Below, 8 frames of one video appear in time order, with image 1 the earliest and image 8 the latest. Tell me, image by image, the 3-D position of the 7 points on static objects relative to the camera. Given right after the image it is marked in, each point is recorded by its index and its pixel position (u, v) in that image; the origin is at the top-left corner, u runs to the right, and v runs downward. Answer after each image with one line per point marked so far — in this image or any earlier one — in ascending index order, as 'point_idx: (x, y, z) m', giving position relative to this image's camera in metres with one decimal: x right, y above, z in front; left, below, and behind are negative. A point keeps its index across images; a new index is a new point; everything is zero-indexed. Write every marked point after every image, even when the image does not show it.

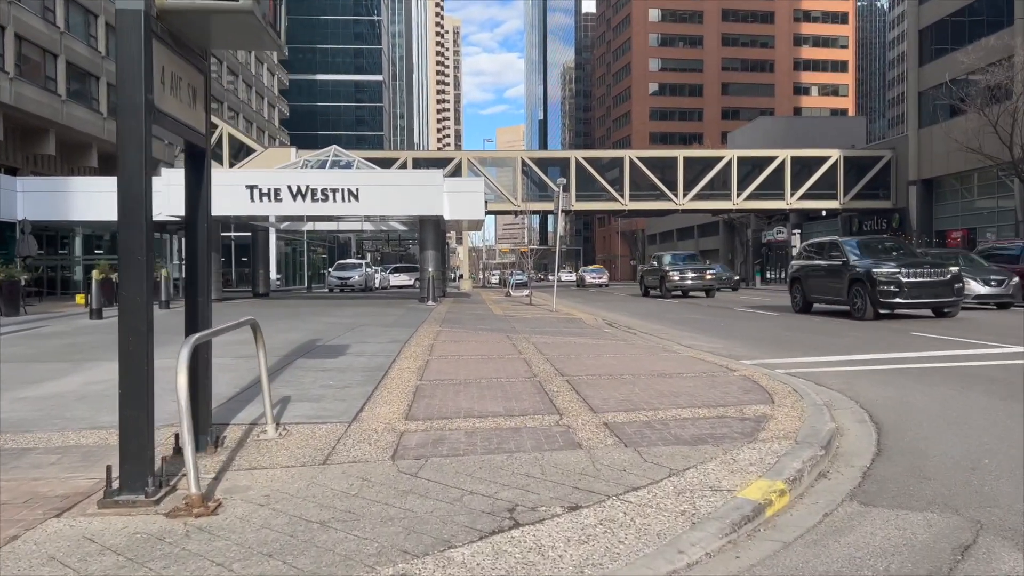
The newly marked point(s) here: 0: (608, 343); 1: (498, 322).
0: (+1.5, -0.8, +12.3) m
1: (-0.3, -0.8, +17.7) m
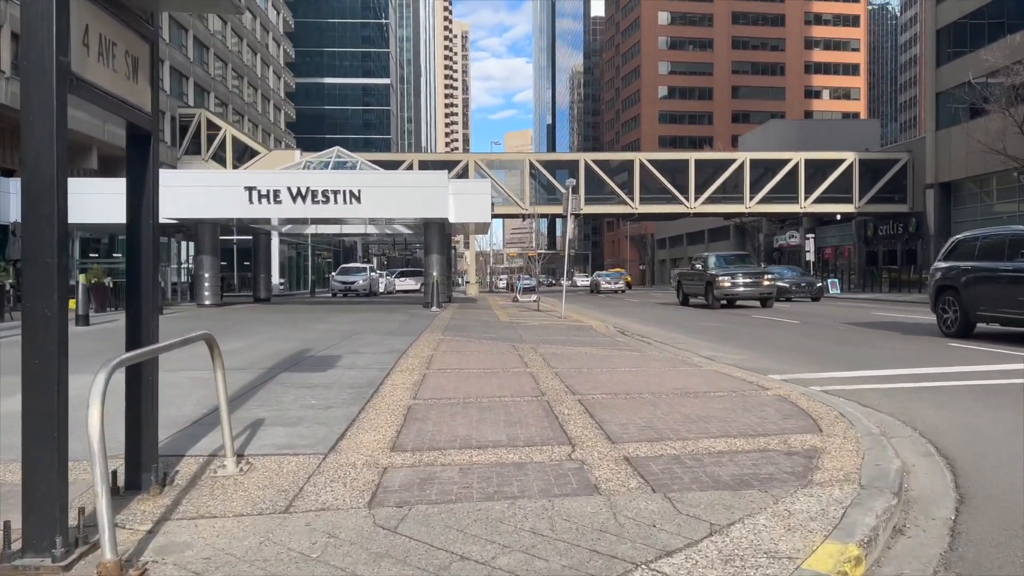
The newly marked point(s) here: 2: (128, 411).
0: (+1.6, -0.9, +11.4) m
1: (-0.2, -0.9, +16.8) m
2: (-2.2, -0.7, +4.5) m
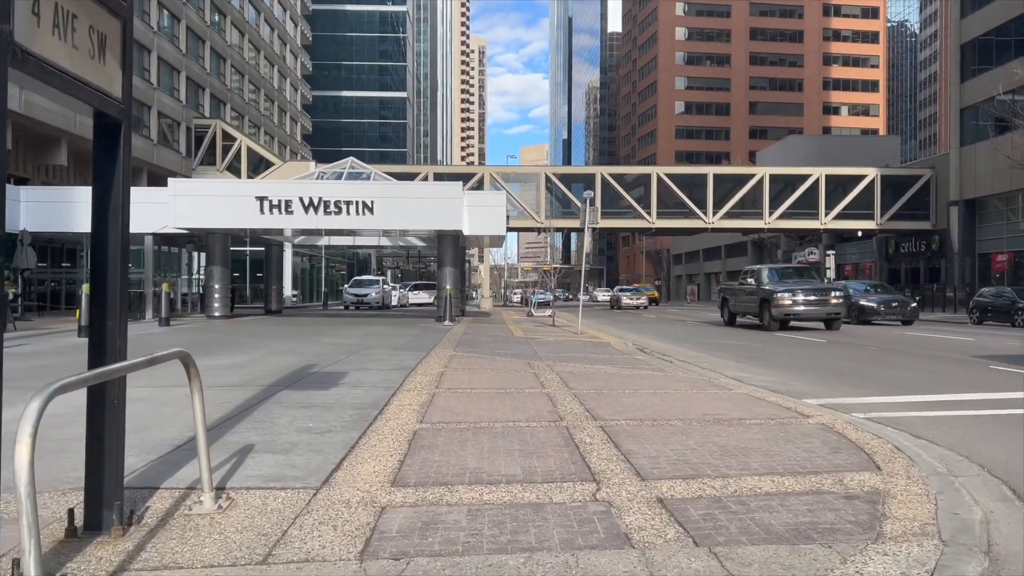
0: (+1.8, -1.1, +10.8) m
1: (+0.1, -1.2, +16.2) m
2: (-2.1, -0.7, +3.9) m
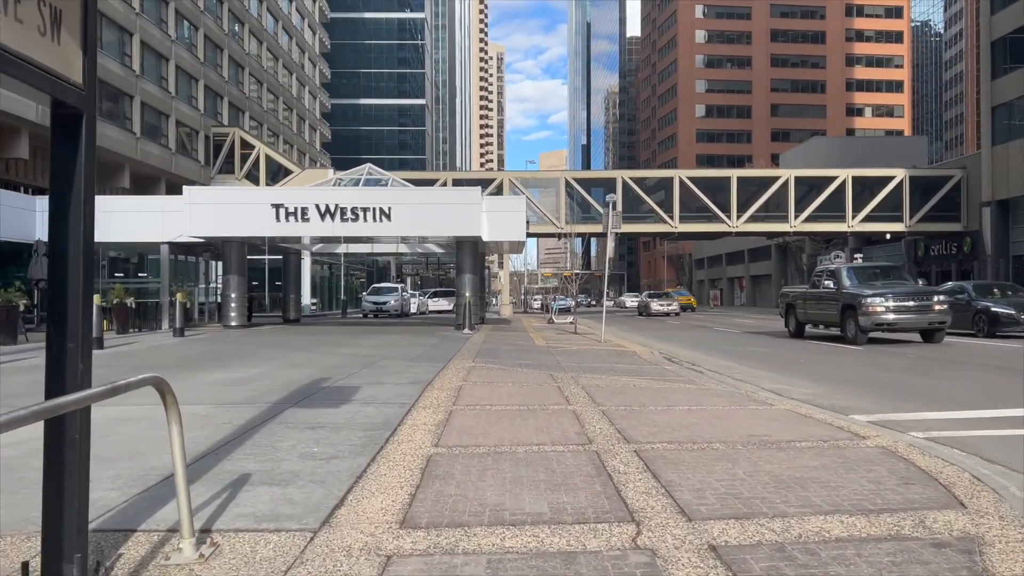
0: (+2.1, -1.2, +10.1) m
1: (+0.5, -1.3, +15.6) m
2: (-2.0, -0.8, +3.3) m
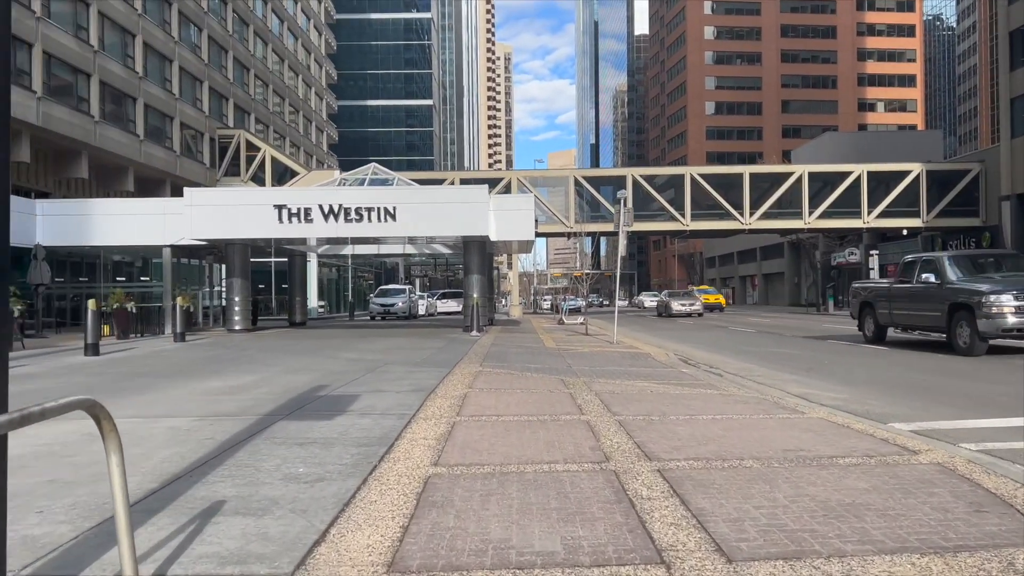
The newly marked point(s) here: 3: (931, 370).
0: (+2.2, -1.2, +9.5) m
1: (+0.7, -1.3, +15.0) m
2: (-1.9, -0.8, +2.7) m
3: (+6.2, -1.2, +12.0) m
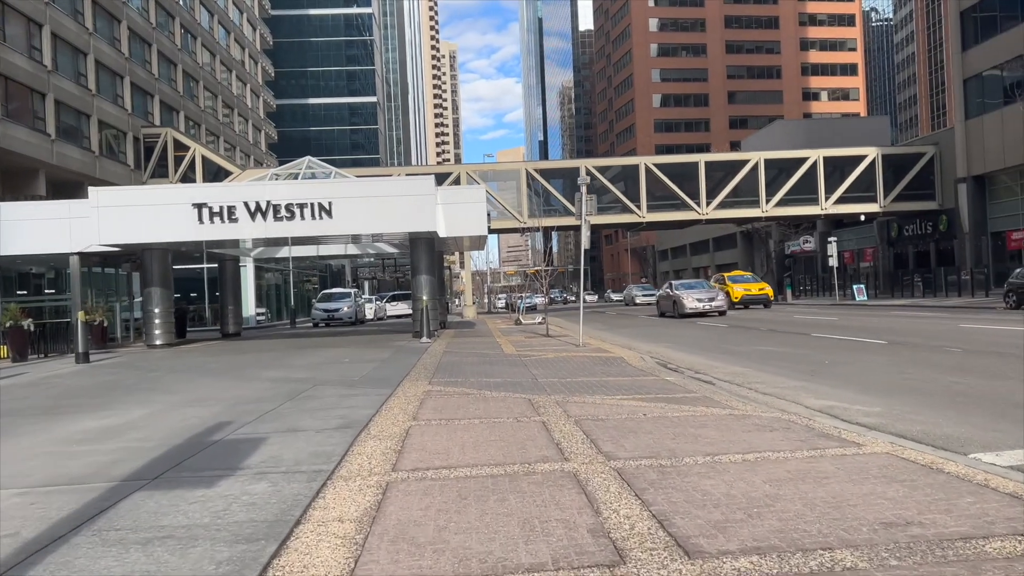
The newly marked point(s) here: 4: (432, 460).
0: (+1.8, -1.2, +7.5) m
1: (0.0, -1.3, +13.0) m
2: (-2.0, -0.9, +0.6) m
3: (+5.7, -1.0, +10.3) m
4: (-0.6, -1.2, +5.7) m
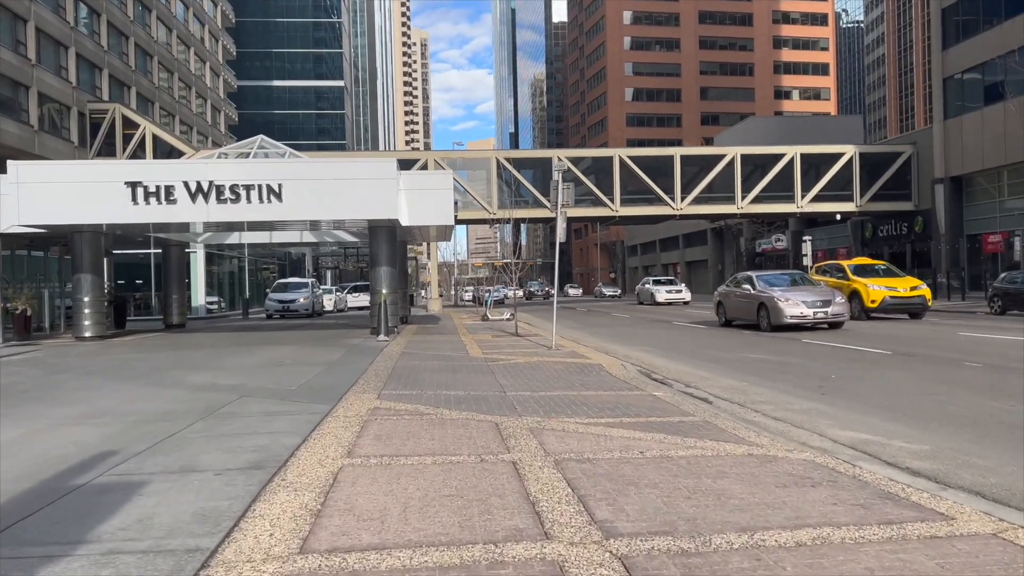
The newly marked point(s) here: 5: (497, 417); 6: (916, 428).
0: (+1.5, -1.2, +6.0) m
1: (-0.5, -1.3, +11.4) m
2: (-2.0, -0.9, -1.1) m
3: (+5.3, -1.1, +8.9) m
4: (-0.8, -1.2, +4.1) m
5: (-0.1, -1.2, +7.7) m
6: (+3.6, -1.2, +7.2) m
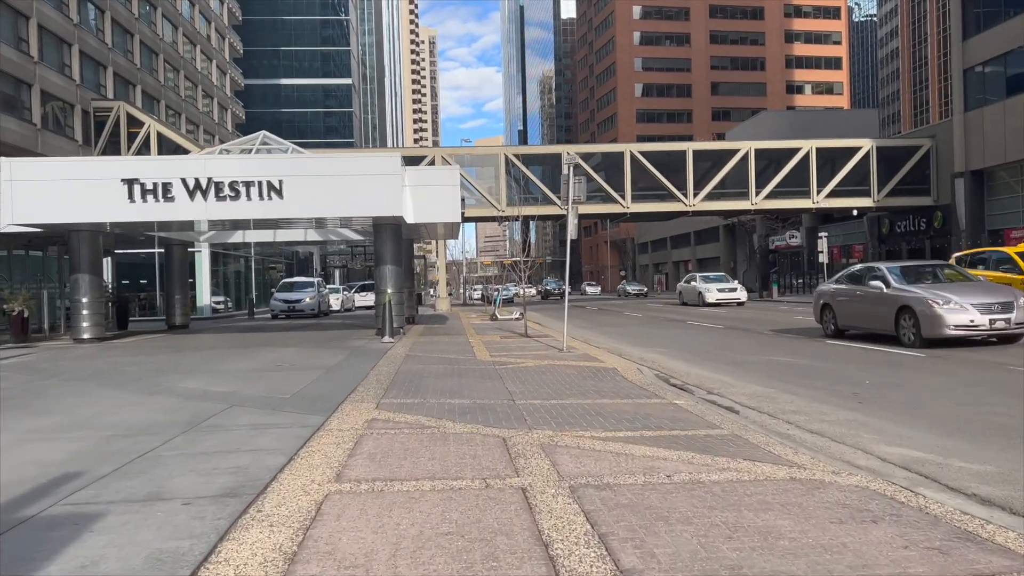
0: (+1.6, -1.2, +5.3) m
1: (-0.4, -1.3, +10.7) m
2: (-2.0, -1.0, -1.8) m
3: (+5.4, -1.1, +8.2) m
4: (-0.8, -1.3, +3.4) m
5: (-0.1, -1.2, +7.0) m
6: (+3.7, -1.2, +6.5) m
